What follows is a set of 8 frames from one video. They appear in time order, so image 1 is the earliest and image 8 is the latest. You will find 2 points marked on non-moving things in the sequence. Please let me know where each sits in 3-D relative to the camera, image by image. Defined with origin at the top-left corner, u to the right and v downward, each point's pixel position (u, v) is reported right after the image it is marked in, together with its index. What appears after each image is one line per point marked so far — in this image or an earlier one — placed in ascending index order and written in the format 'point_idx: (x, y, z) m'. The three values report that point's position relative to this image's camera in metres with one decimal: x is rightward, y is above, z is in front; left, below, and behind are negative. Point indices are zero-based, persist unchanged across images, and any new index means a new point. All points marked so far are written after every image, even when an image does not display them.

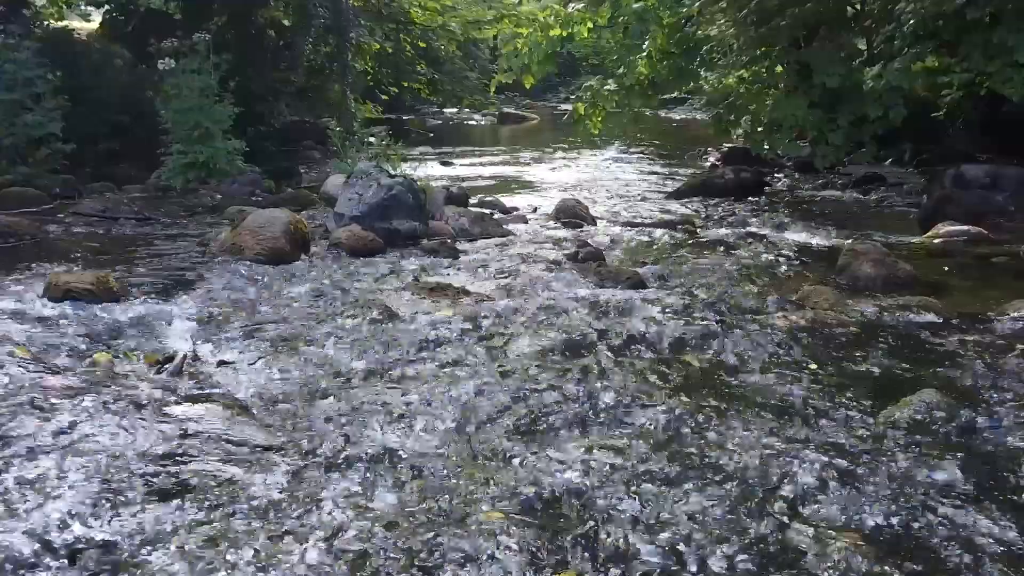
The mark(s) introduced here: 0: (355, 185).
0: (-1.4, +0.9, +11.5) m
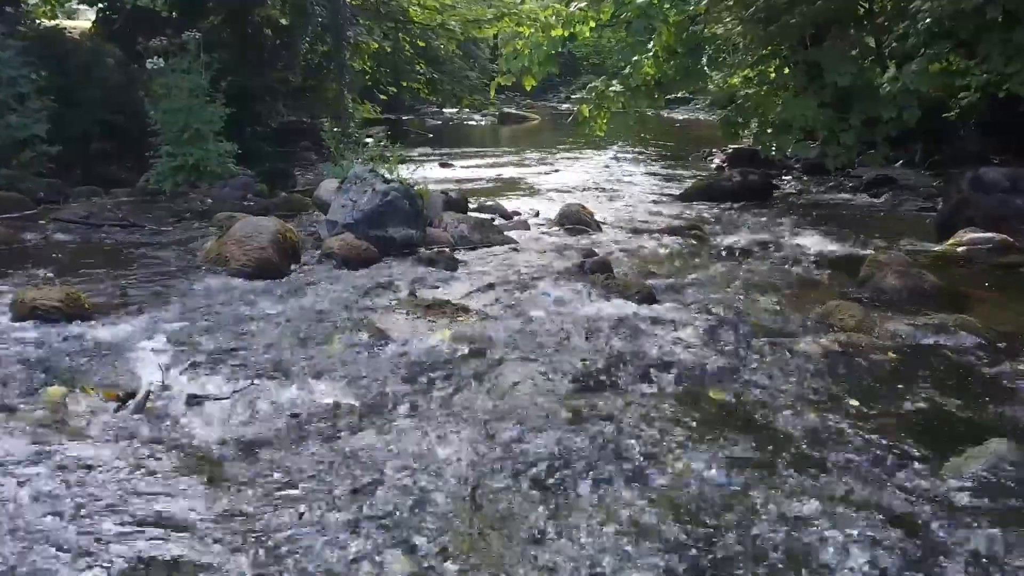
0: (-1.4, +0.8, +10.9) m
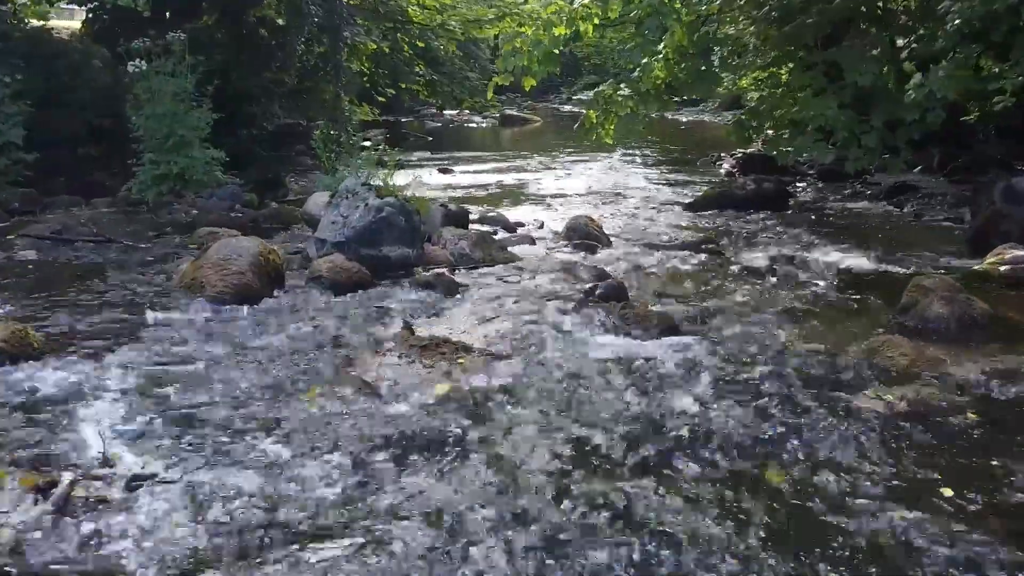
0: (-1.4, +0.7, +10.0) m
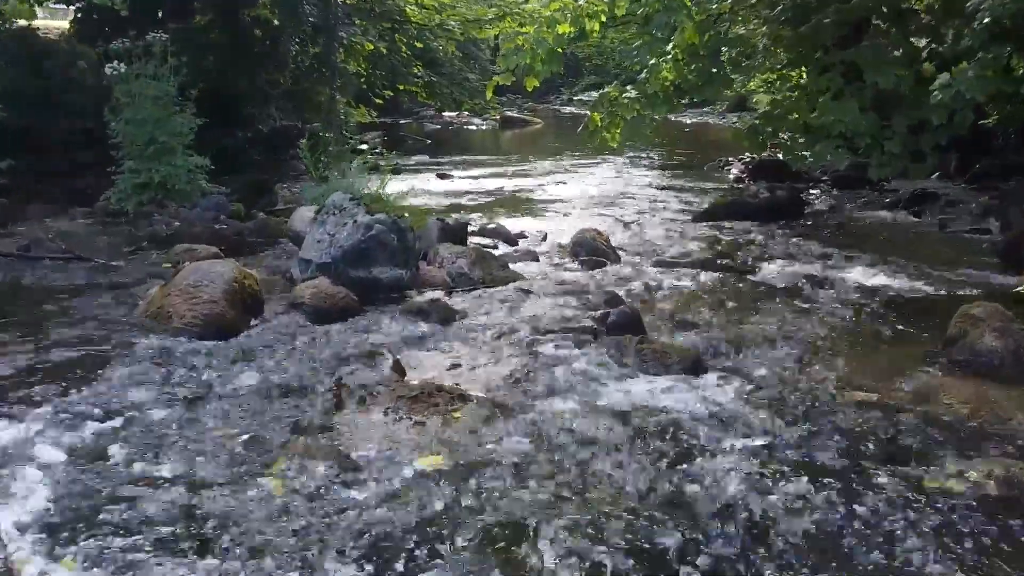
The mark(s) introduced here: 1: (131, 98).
0: (-1.3, +0.5, +9.2) m
1: (-4.2, +2.1, +14.0) m
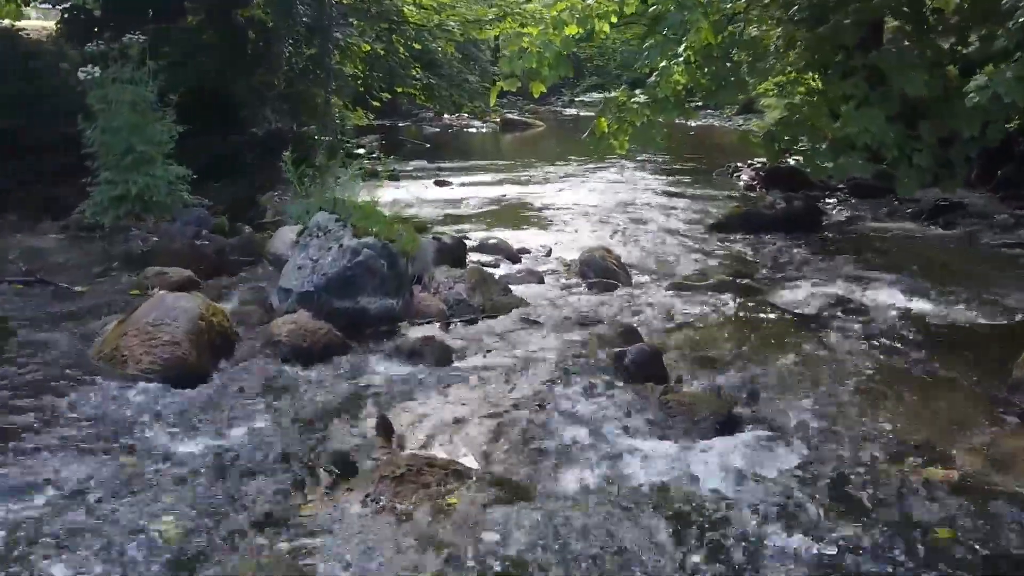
0: (-1.3, +0.3, +8.3) m
1: (-4.2, +1.9, +13.0) m
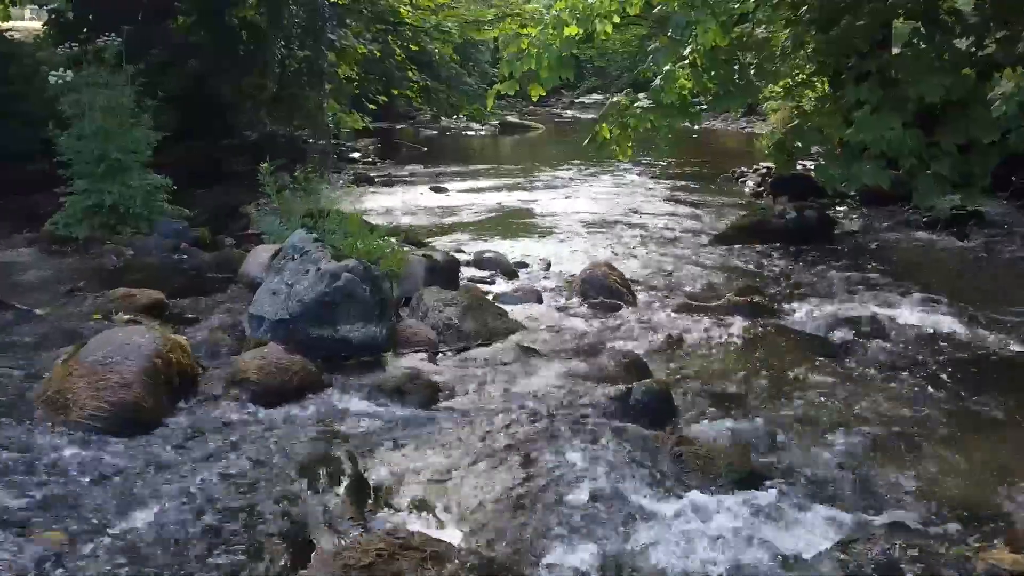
0: (-1.3, +0.1, +7.5) m
1: (-4.2, +1.7, +12.3) m
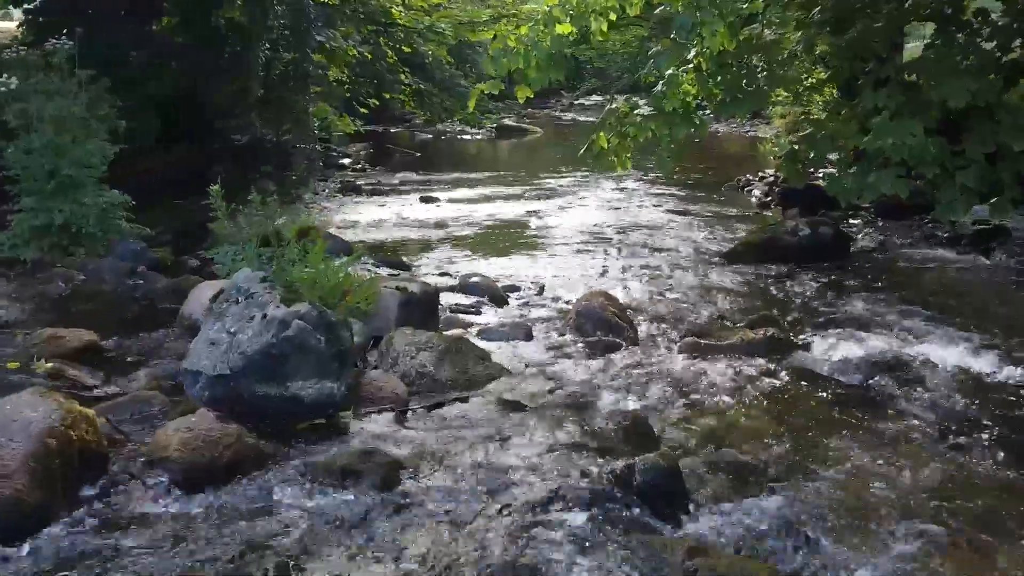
0: (-1.4, -0.1, +6.5) m
1: (-4.3, +1.5, +11.2) m
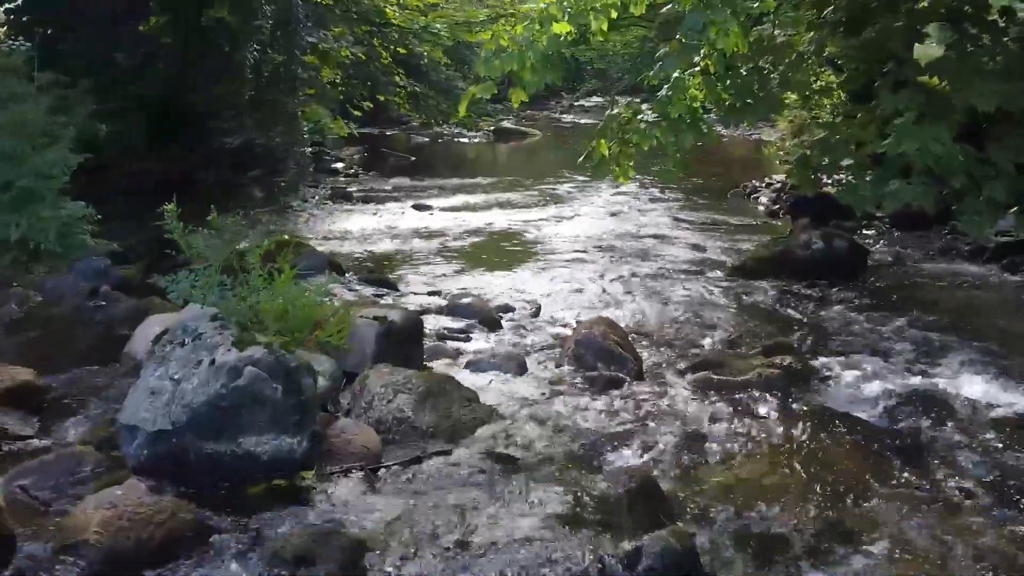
0: (-1.5, -0.3, +5.6) m
1: (-4.3, +1.3, +10.4) m
